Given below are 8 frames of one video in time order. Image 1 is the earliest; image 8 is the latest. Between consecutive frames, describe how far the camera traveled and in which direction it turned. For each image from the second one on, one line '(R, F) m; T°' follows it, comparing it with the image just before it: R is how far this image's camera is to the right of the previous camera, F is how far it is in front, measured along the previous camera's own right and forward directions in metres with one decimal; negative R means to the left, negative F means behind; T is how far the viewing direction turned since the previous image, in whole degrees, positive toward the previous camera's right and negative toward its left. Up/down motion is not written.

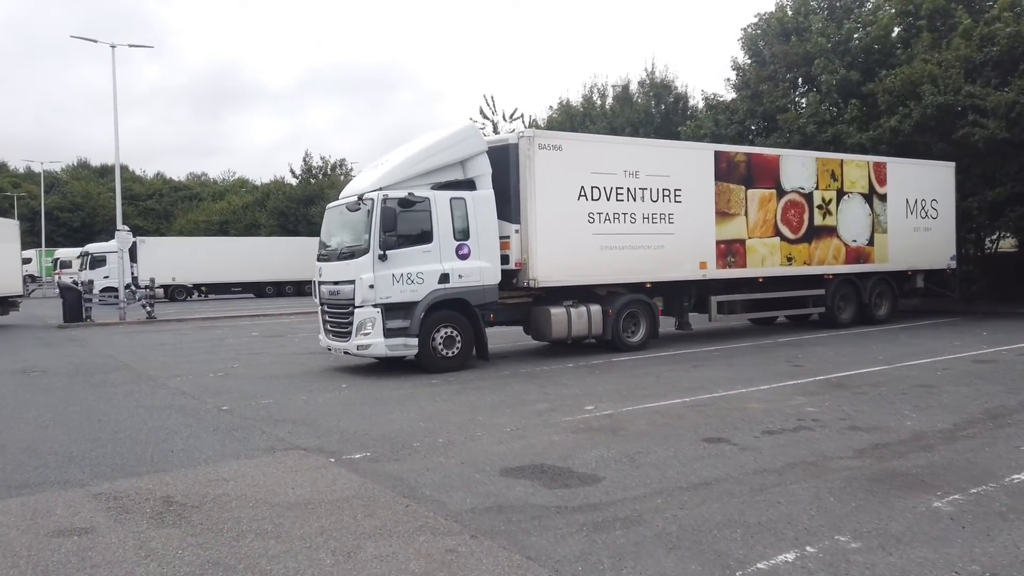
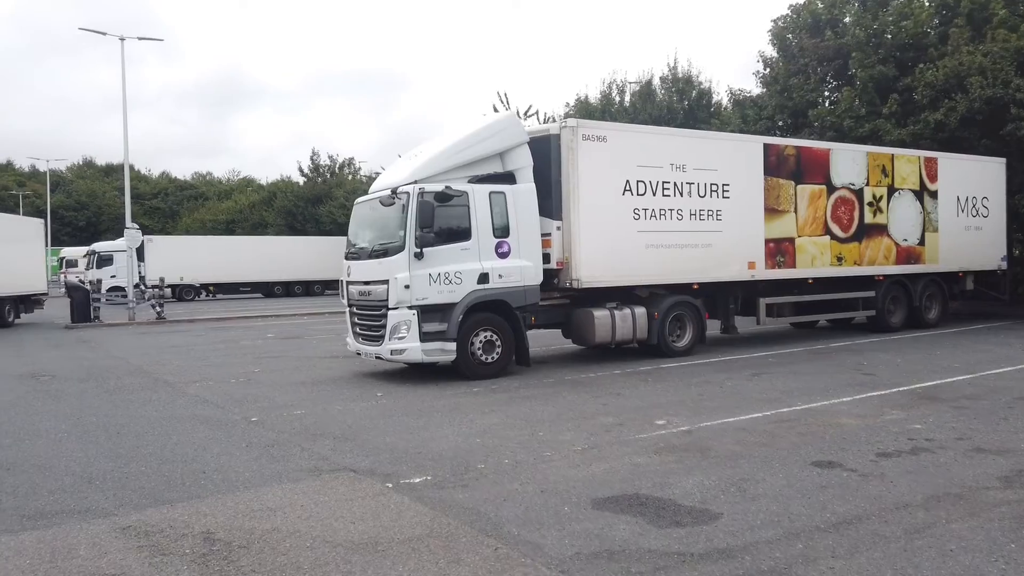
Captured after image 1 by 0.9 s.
(-0.7, +0.9) m; 0°
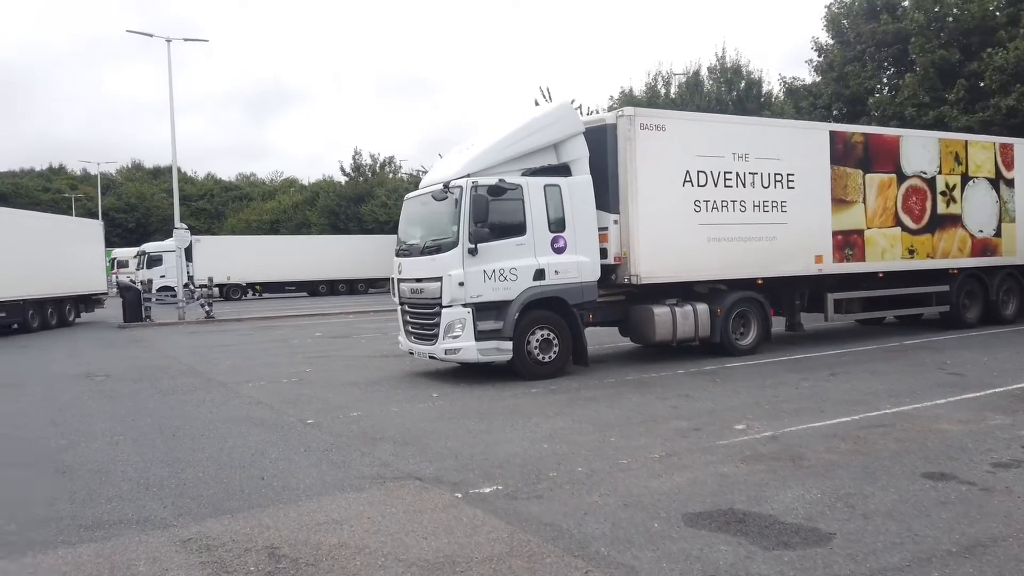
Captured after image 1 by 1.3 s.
(-0.3, +0.4) m; -3°
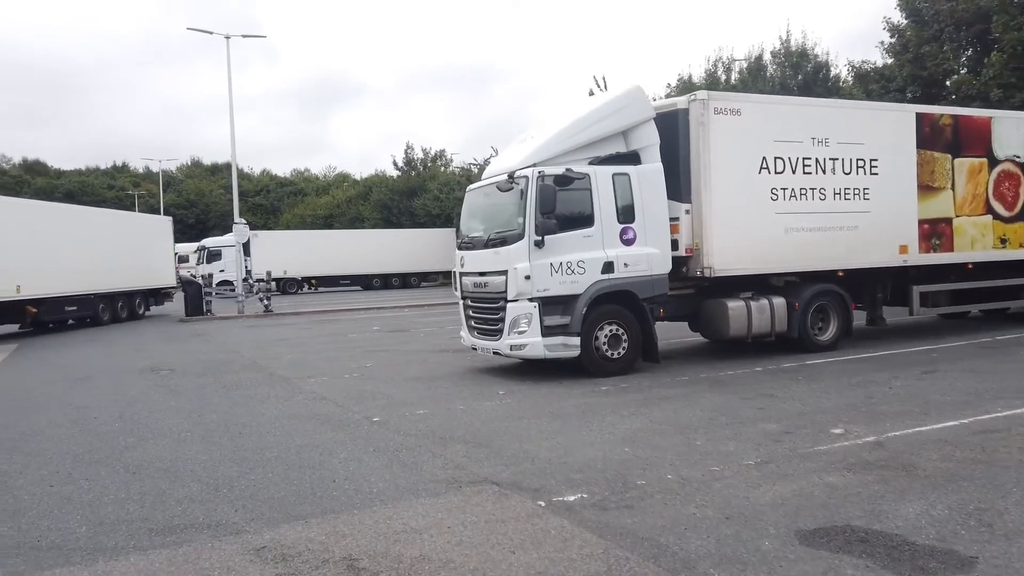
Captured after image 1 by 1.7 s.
(-0.3, +0.4) m; -4°
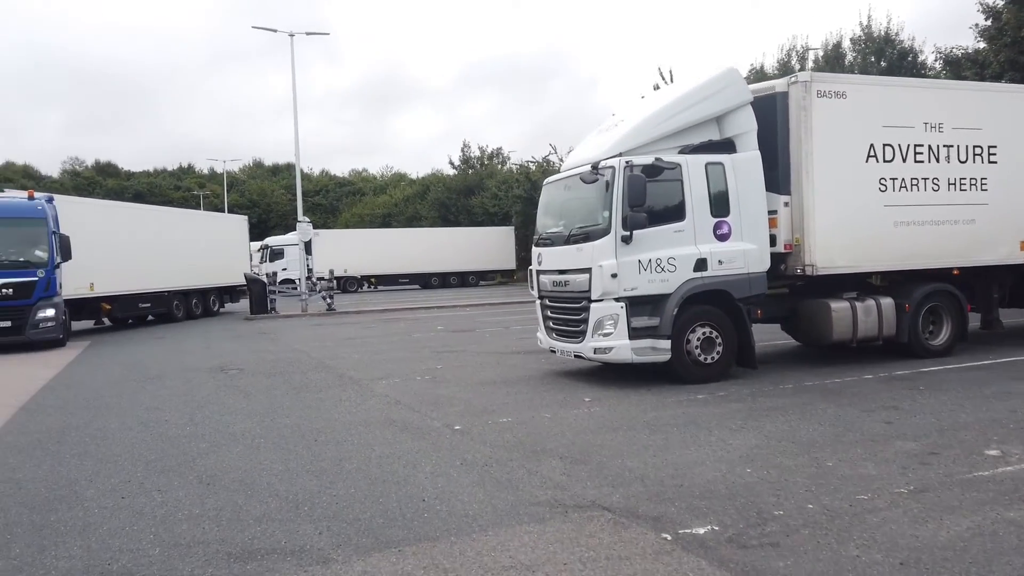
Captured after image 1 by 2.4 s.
(-0.4, +0.7) m; -4°
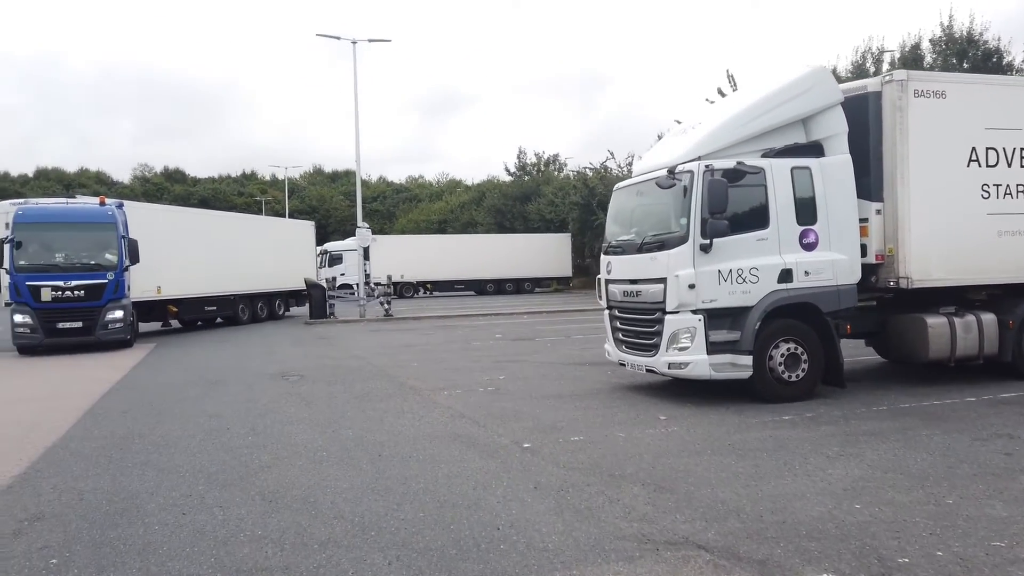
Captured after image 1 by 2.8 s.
(-0.2, +0.4) m; -4°
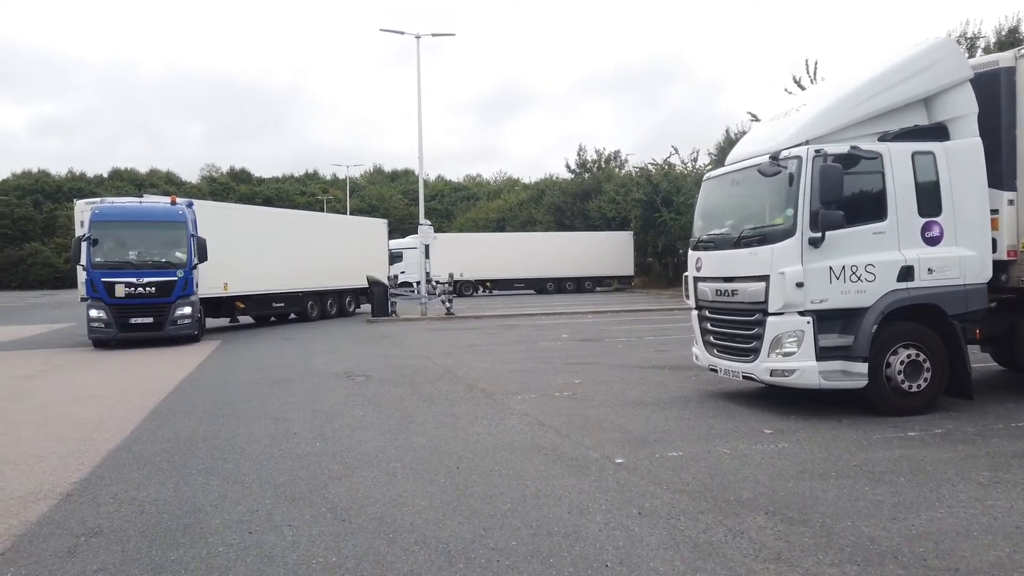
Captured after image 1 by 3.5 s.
(-0.3, +0.7) m; -4°
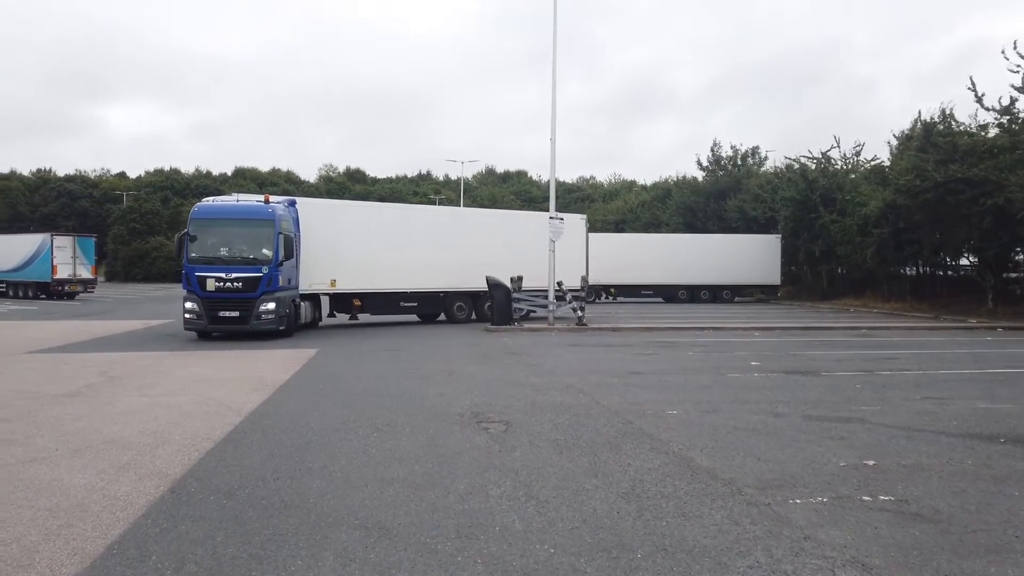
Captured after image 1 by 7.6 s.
(-1.3, +4.5) m; -8°
